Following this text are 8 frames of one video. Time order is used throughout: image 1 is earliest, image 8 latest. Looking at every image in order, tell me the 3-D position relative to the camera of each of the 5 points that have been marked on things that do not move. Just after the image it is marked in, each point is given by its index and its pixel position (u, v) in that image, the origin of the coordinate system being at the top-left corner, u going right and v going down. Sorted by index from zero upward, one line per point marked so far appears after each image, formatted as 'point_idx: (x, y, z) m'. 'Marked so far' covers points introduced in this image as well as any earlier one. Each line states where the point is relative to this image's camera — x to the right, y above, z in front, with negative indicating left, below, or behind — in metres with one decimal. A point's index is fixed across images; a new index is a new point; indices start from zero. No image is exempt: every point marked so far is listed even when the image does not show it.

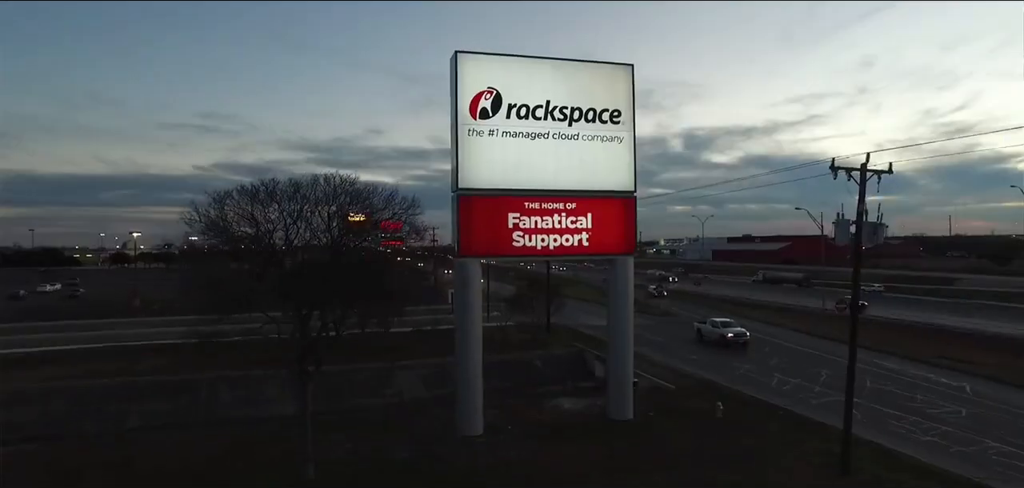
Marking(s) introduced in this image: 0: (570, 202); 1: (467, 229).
0: (+1.2, +0.9, +12.2) m
1: (-0.9, +0.5, +11.7) m
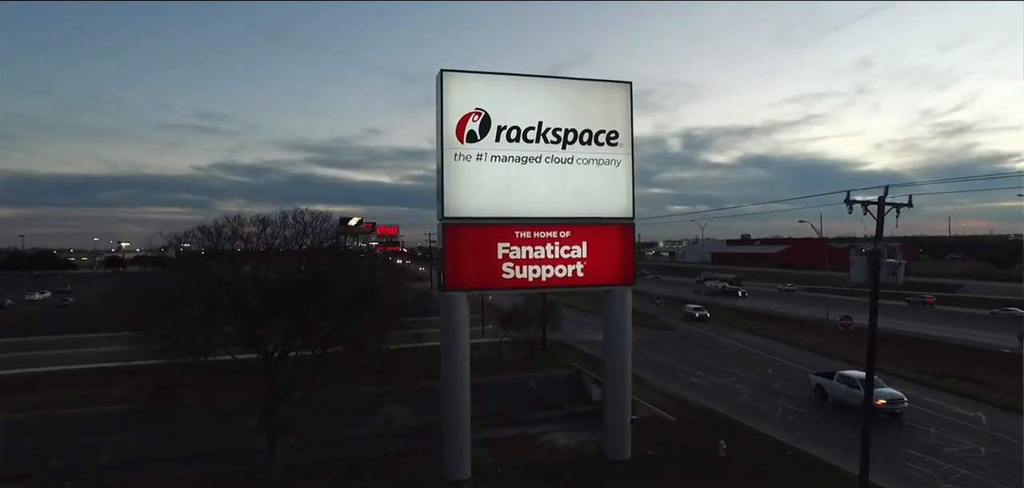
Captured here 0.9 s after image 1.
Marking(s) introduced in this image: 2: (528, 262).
0: (+1.0, +0.3, +11.4) m
1: (-1.0, -0.1, +10.9) m
2: (+0.3, -0.3, +11.2) m
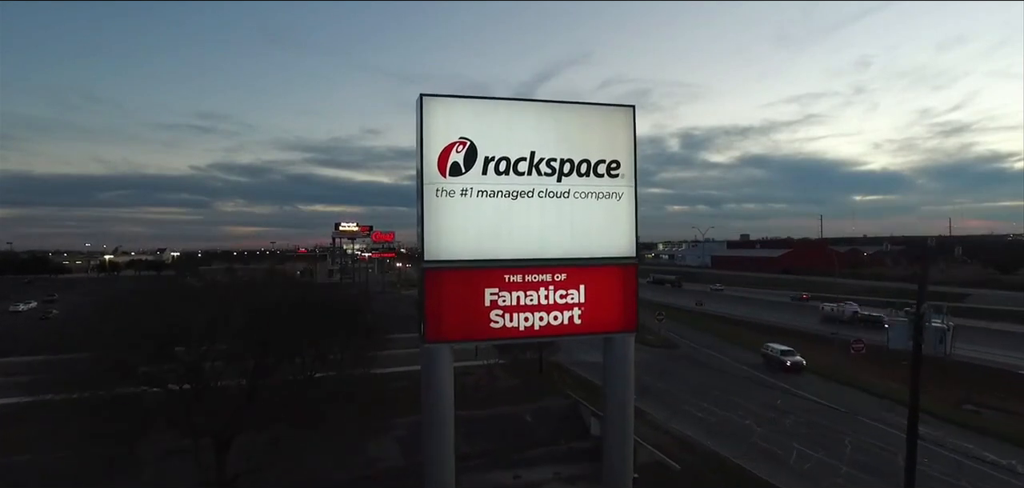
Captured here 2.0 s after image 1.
0: (+0.8, -0.5, +10.2) m
1: (-1.2, -0.8, +9.7) m
2: (+0.1, -1.1, +10.0) m
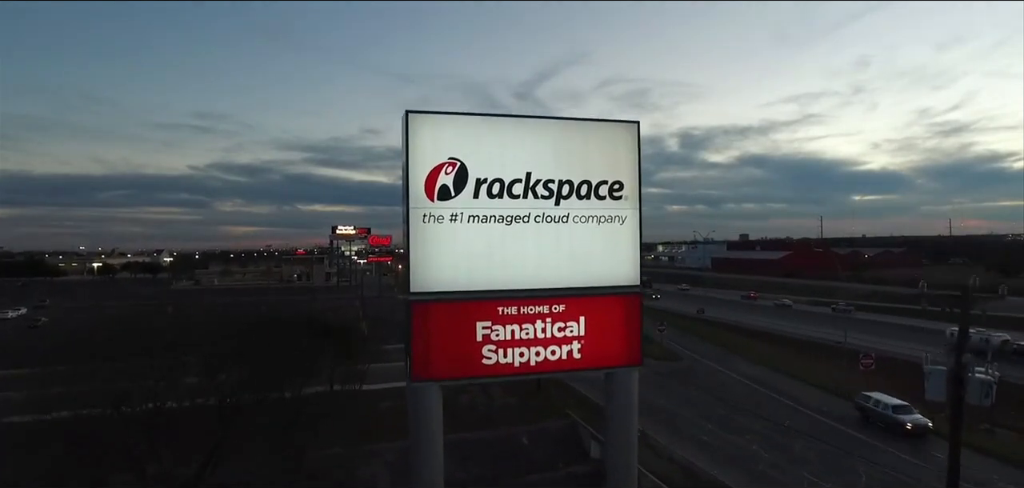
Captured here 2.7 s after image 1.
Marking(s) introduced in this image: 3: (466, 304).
0: (+0.7, -0.9, +9.4) m
1: (-1.3, -1.3, +8.9) m
2: (0.0, -1.5, +9.2) m
3: (-0.7, -0.9, +9.0) m
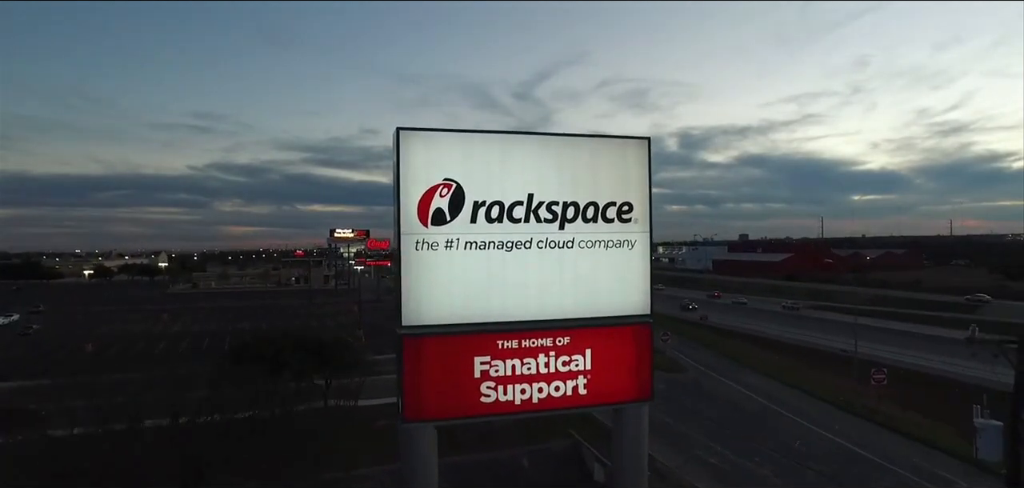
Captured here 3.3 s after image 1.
0: (+0.7, -1.3, +8.7) m
1: (-1.3, -1.7, +8.2) m
2: (0.0, -1.9, +8.5) m
3: (-0.7, -1.3, +8.3) m
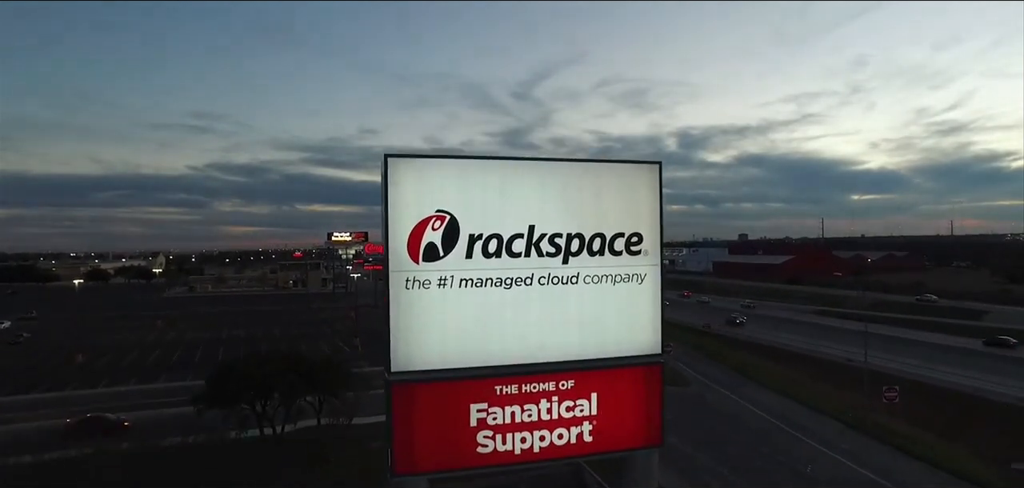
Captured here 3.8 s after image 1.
0: (+0.7, -1.8, +8.0) m
1: (-1.3, -2.1, +7.4) m
2: (0.0, -2.4, +7.8) m
3: (-0.7, -1.8, +7.6) m
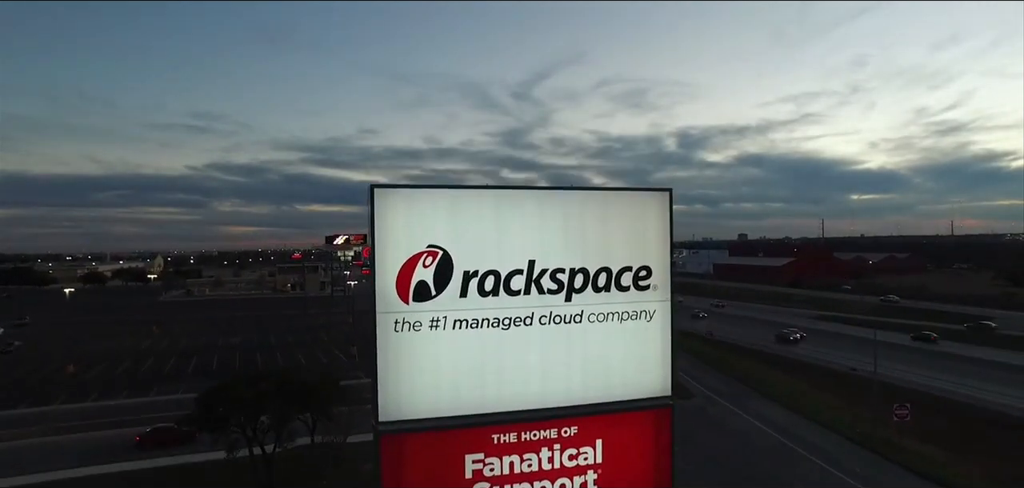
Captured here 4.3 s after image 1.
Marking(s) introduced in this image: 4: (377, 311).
0: (+0.7, -2.2, +7.4) m
1: (-1.3, -2.6, +6.8) m
2: (0.0, -2.8, +7.2) m
3: (-0.7, -2.2, +7.0) m
4: (-1.5, -0.7, +6.7) m
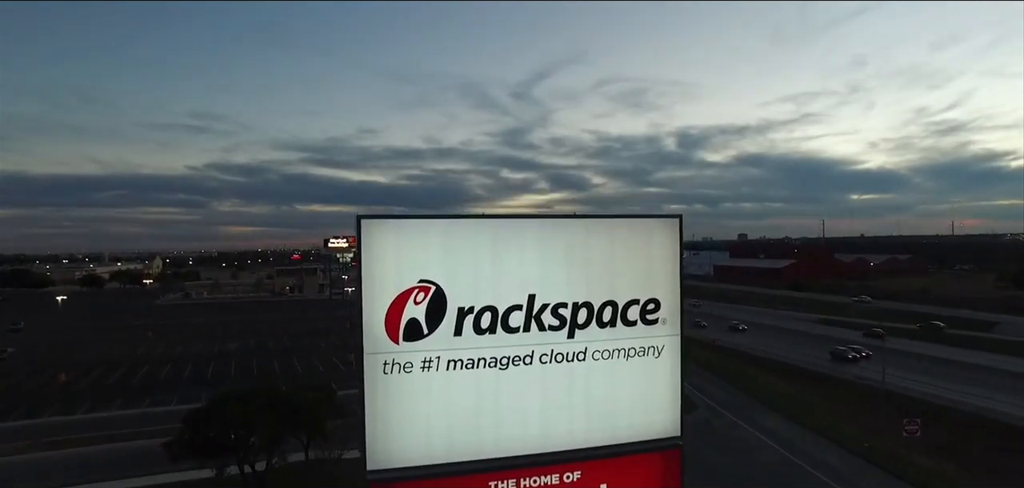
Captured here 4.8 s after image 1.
0: (+0.7, -2.5, +6.9) m
1: (-1.4, -2.9, +6.3) m
2: (0.0, -3.2, +6.7) m
3: (-0.7, -2.6, +6.5) m
4: (-1.5, -1.1, +6.2) m
